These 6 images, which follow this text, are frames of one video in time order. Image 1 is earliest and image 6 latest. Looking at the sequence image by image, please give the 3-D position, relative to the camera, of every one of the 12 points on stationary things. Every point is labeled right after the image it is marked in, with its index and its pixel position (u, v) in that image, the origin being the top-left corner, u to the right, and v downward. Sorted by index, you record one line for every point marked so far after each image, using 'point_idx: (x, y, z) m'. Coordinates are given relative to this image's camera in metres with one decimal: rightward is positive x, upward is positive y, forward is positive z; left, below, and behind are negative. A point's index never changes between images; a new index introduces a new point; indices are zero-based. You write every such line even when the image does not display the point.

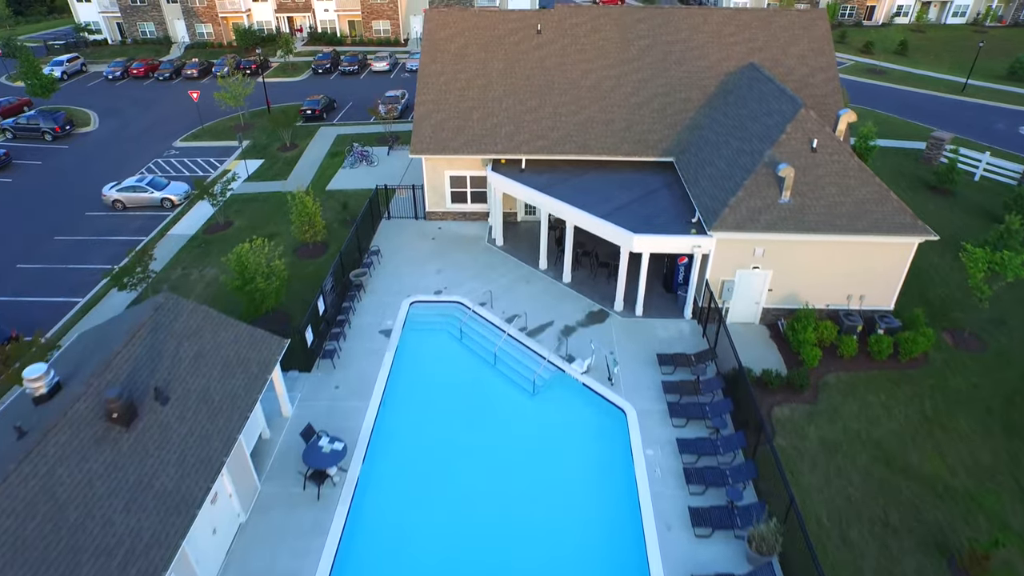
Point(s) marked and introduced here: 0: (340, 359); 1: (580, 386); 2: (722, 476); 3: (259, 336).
0: (-5.4, -2.3, +19.7) m
1: (+2.0, -2.9, +18.8) m
2: (+5.2, -4.6, +15.5) m
3: (-6.6, -1.3, +16.4) m
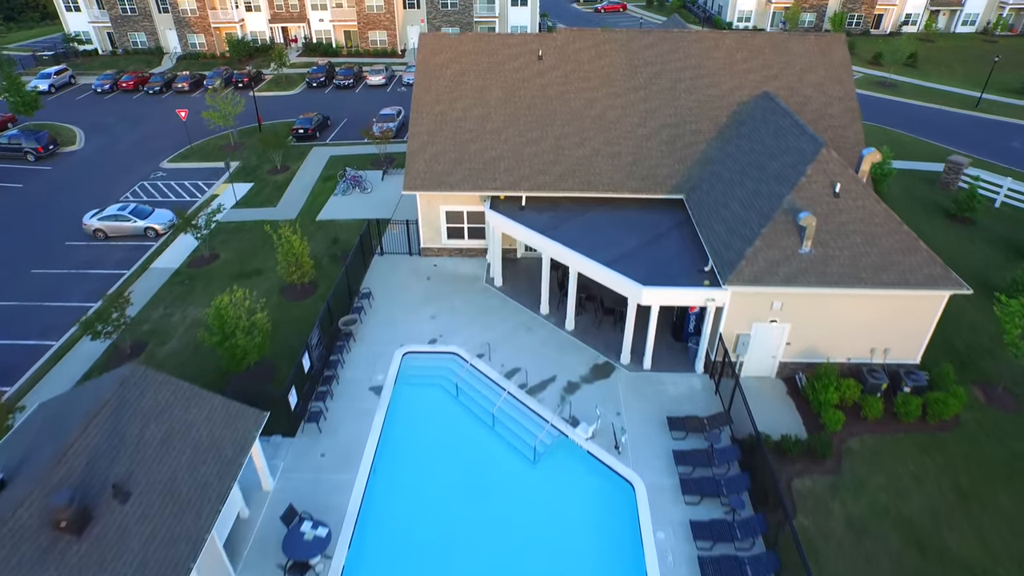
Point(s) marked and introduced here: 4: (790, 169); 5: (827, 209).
0: (-5.4, -3.9, +18.3) m
1: (+2.0, -4.6, +17.4) m
2: (+5.1, -6.3, +14.1) m
3: (-6.6, -2.9, +15.0) m
4: (+8.6, +3.7, +19.3) m
5: (+9.2, +2.3, +18.3) m
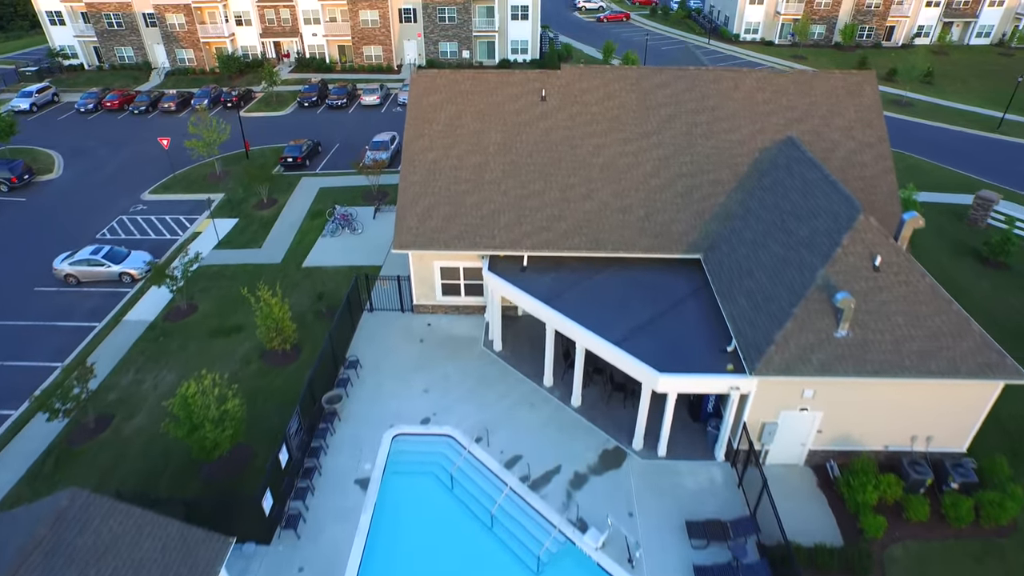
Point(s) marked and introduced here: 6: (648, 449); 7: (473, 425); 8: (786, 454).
0: (-5.4, -6.1, +16.3) m
1: (+2.0, -6.8, +15.5) m
2: (+5.2, -8.6, +12.2) m
3: (-6.6, -5.2, +13.0) m
4: (+8.6, +1.5, +17.3) m
5: (+9.2, +0.1, +16.3) m
6: (+3.9, -4.7, +18.2) m
7: (-1.2, -4.1, +19.1) m
8: (+7.8, -4.7, +17.8) m
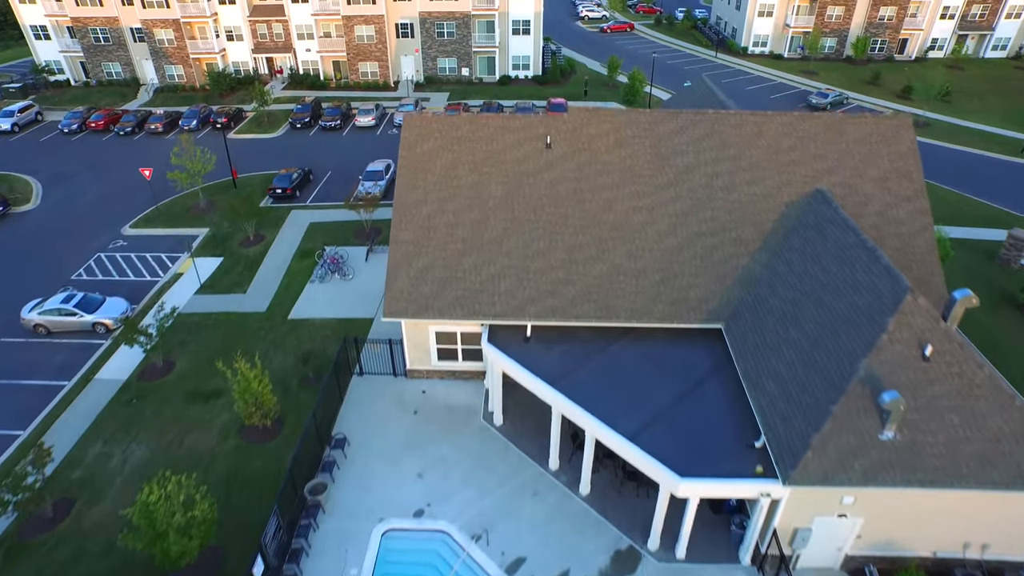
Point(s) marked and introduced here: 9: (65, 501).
0: (-5.3, -8.3, +14.5) m
1: (+2.1, -9.0, +13.6) m
2: (+5.2, -10.7, +10.3) m
3: (-6.6, -7.3, +11.2) m
4: (+8.6, -0.7, +15.4) m
5: (+9.3, -2.1, +14.4) m
6: (+4.0, -6.8, +16.3) m
7: (-1.1, -6.2, +17.2) m
8: (+7.8, -6.9, +15.9) m
9: (-13.4, -6.4, +18.7) m
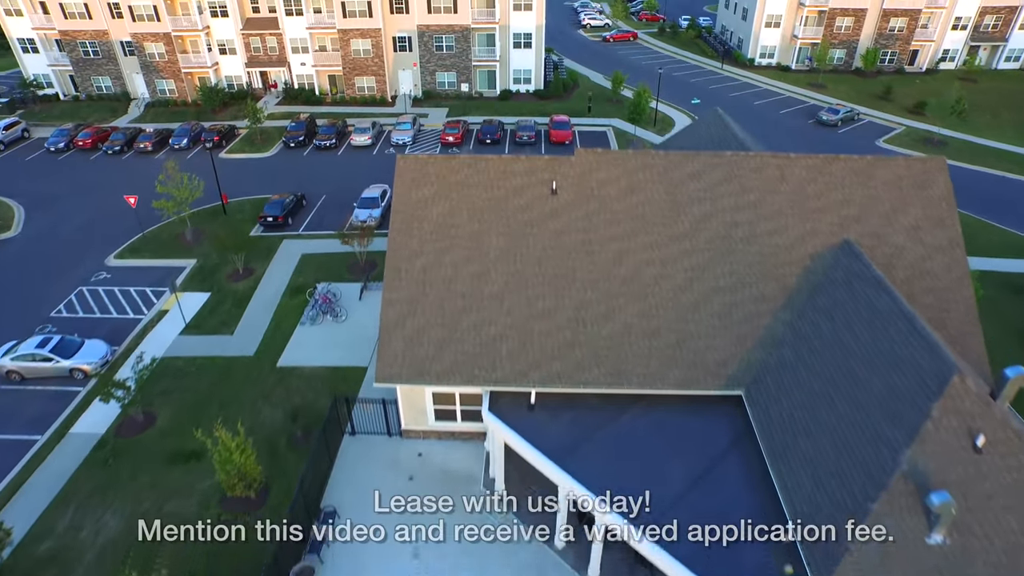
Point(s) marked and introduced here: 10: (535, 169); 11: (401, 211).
0: (-5.3, -10.0, +13.0) m
1: (+2.2, -10.7, +12.2) m
2: (+5.3, -12.5, +8.9) m
3: (-6.5, -9.1, +9.7) m
4: (+8.7, -2.4, +13.9) m
5: (+9.4, -3.8, +13.0) m
6: (+4.1, -8.5, +14.8) m
7: (-1.0, -8.0, +15.7) m
8: (+7.9, -8.6, +14.4) m
9: (-13.3, -8.1, +17.3) m
10: (+0.7, +3.6, +19.0) m
11: (-3.4, +2.4, +19.0) m
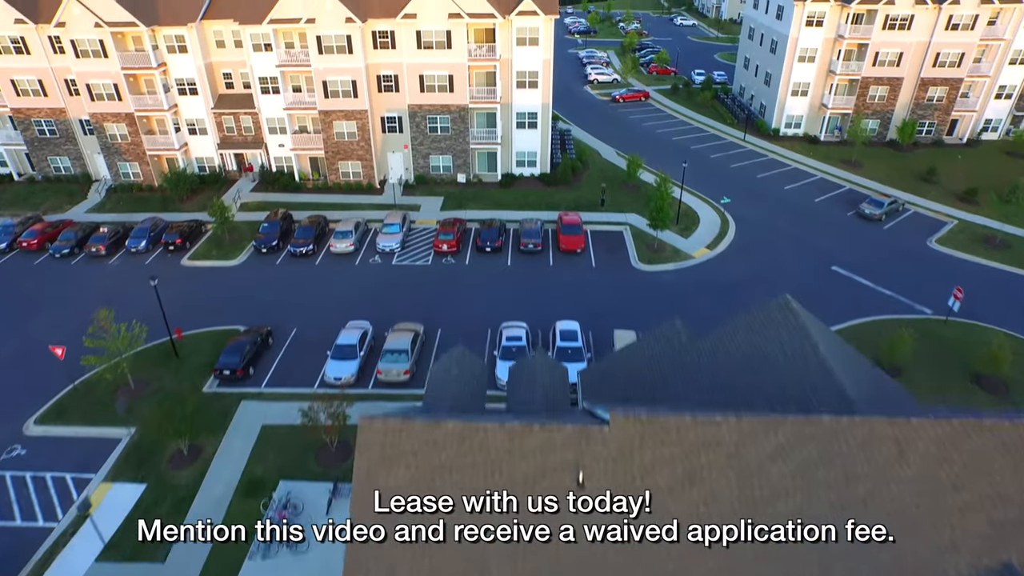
0: (-5.1, -16.9, +7.1) m
1: (+2.4, -17.6, +6.2) m
2: (+5.5, -19.2, +2.9) m
3: (-6.3, -15.9, +3.8) m
4: (+8.9, -9.3, +8.2) m
5: (+9.5, -10.7, +7.2) m
6: (+4.3, -15.4, +8.9) m
7: (-0.9, -14.9, +9.9) m
8: (+8.1, -15.5, +8.5) m
9: (-13.1, -15.1, +11.4) m
10: (+0.9, -3.4, +13.4) m
11: (-3.2, -4.7, +13.4) m
